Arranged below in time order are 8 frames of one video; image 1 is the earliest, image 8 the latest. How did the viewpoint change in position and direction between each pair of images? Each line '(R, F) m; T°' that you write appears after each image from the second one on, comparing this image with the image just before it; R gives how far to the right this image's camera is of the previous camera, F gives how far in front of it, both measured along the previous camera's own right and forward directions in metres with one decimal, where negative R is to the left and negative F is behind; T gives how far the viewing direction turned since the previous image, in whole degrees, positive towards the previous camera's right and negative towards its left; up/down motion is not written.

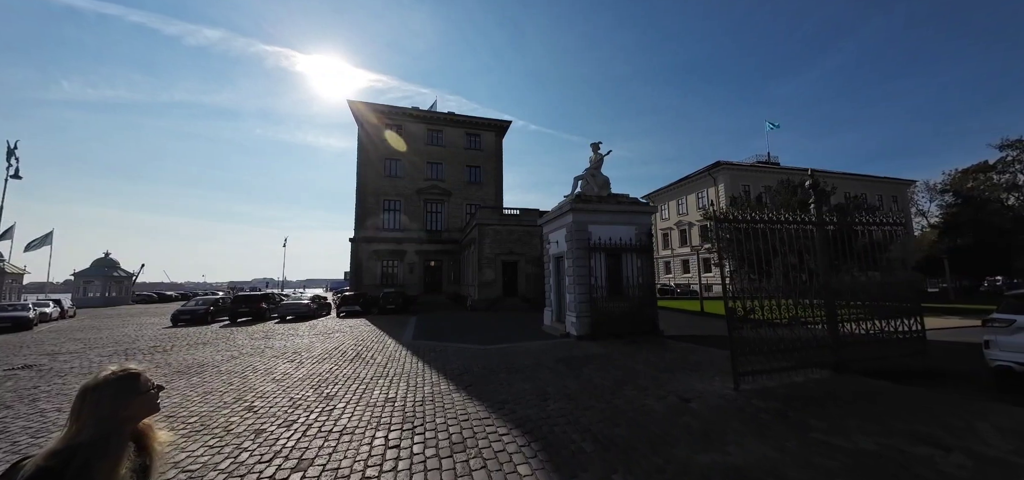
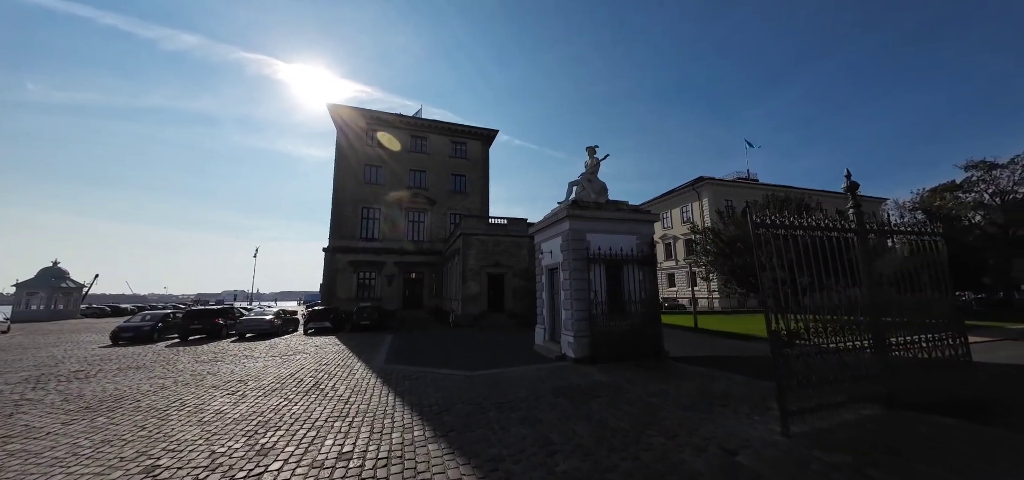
(-0.2, +1.2) m; +3°
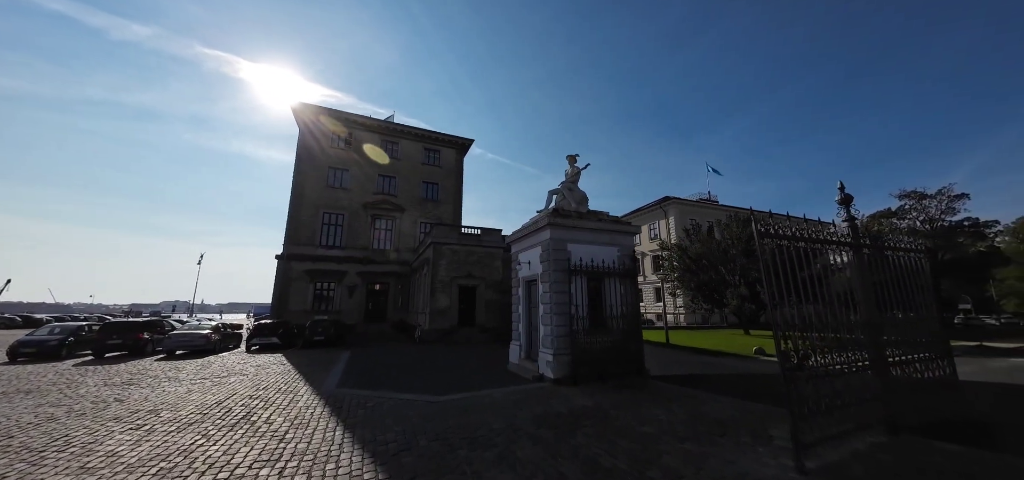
(-0.2, +0.8) m; +5°
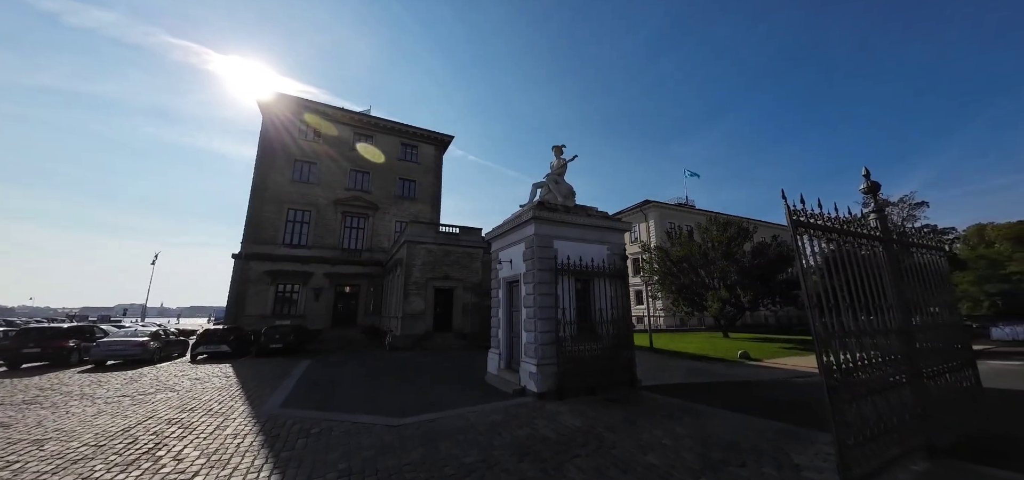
(0.0, +1.0) m; +3°
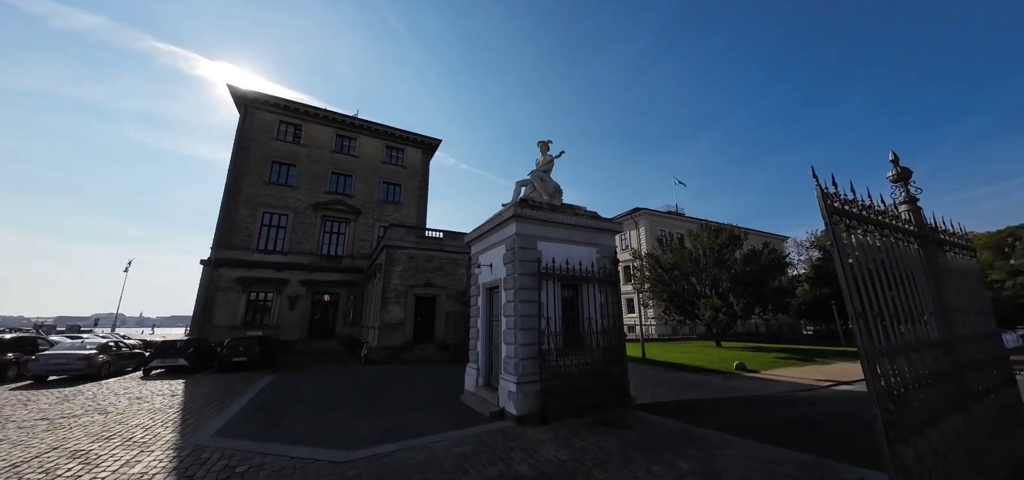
(+0.3, +0.8) m; +1°
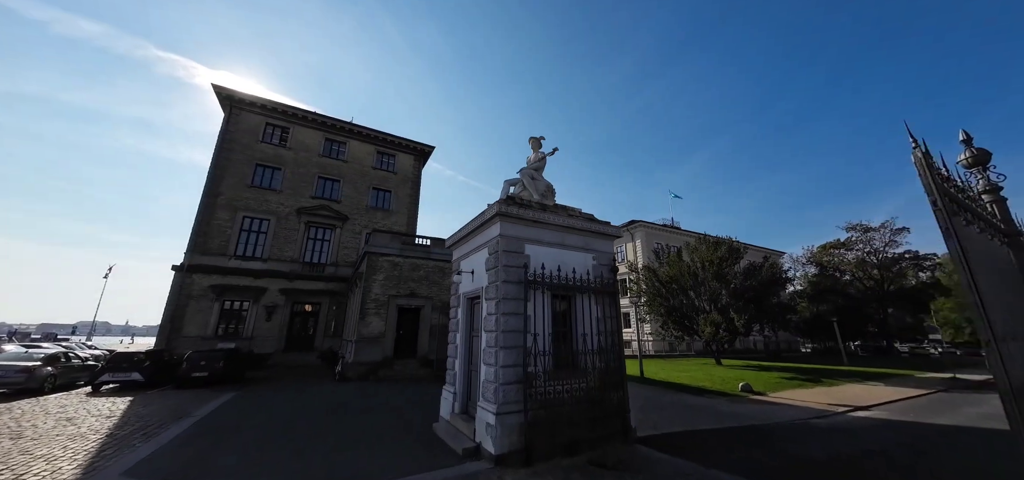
(+0.2, +0.9) m; +1°
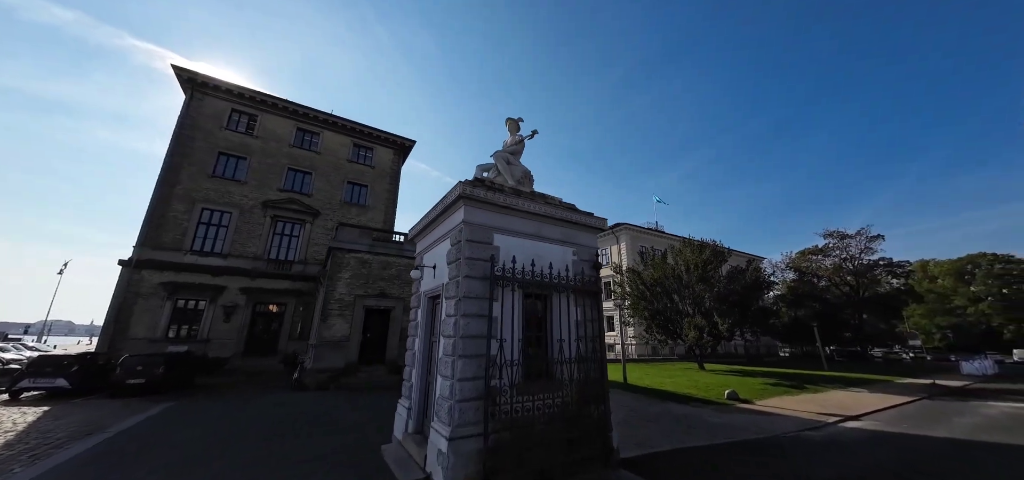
(+0.3, +0.9) m; +2°
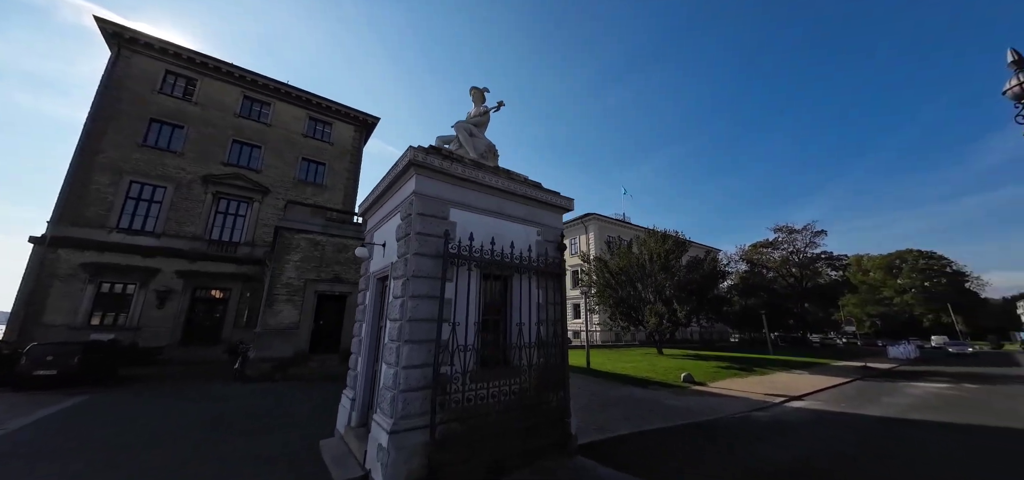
(+0.2, +0.4) m; +5°
